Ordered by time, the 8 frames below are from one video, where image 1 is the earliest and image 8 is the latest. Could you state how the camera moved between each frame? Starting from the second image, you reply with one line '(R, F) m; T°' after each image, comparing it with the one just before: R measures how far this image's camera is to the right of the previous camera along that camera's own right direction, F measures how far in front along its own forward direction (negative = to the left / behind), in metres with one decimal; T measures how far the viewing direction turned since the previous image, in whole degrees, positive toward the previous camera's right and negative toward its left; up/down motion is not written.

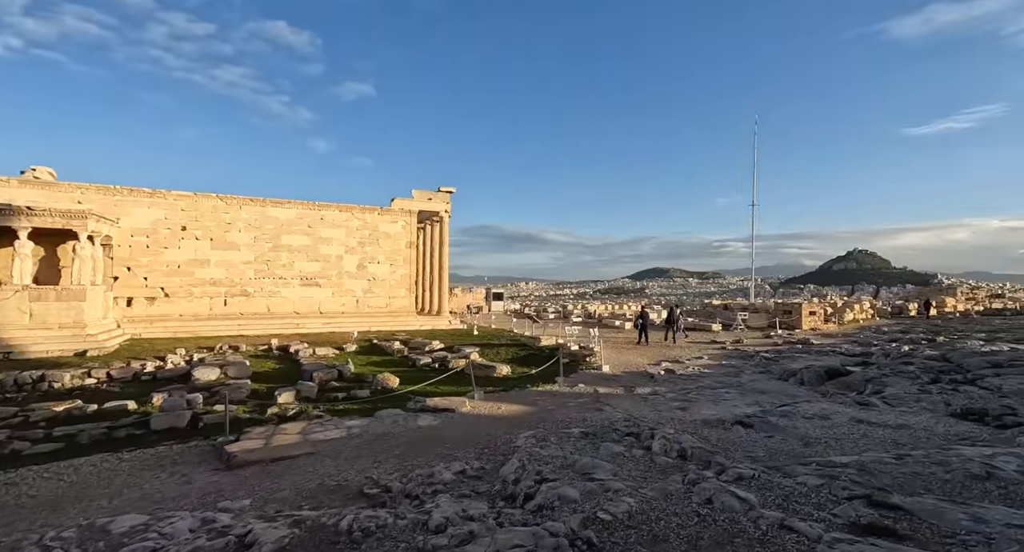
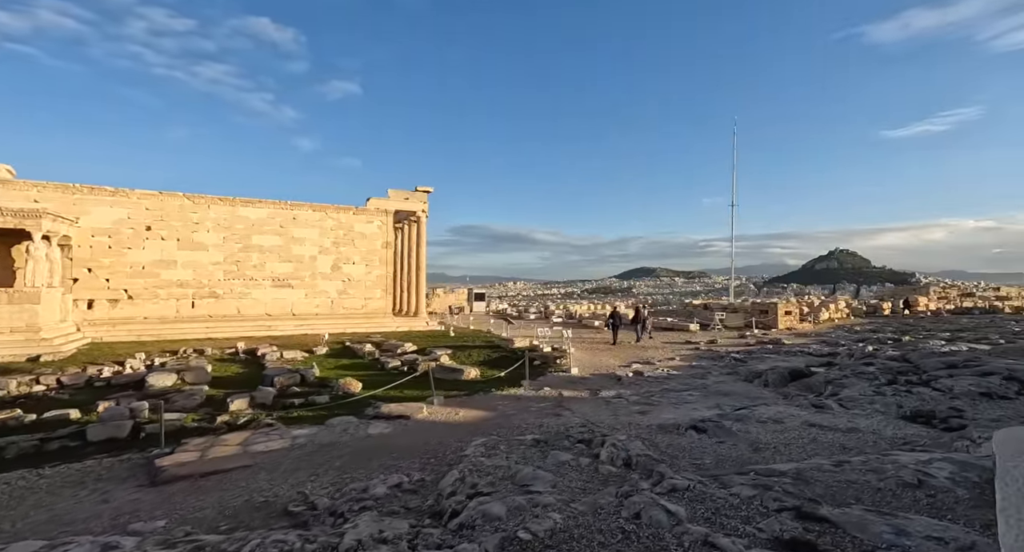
(+0.3, +0.1) m; +2°
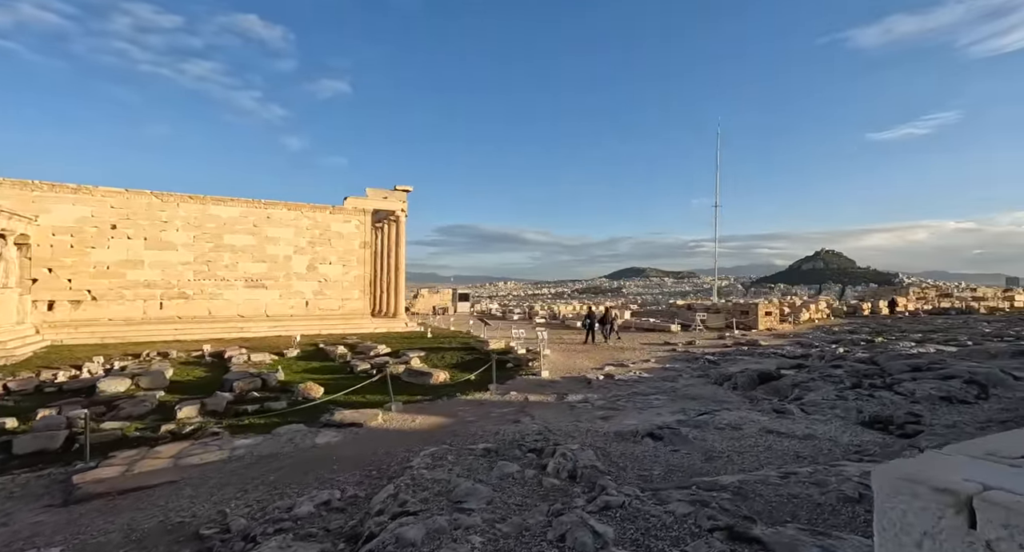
(+0.4, +0.2) m; +2°
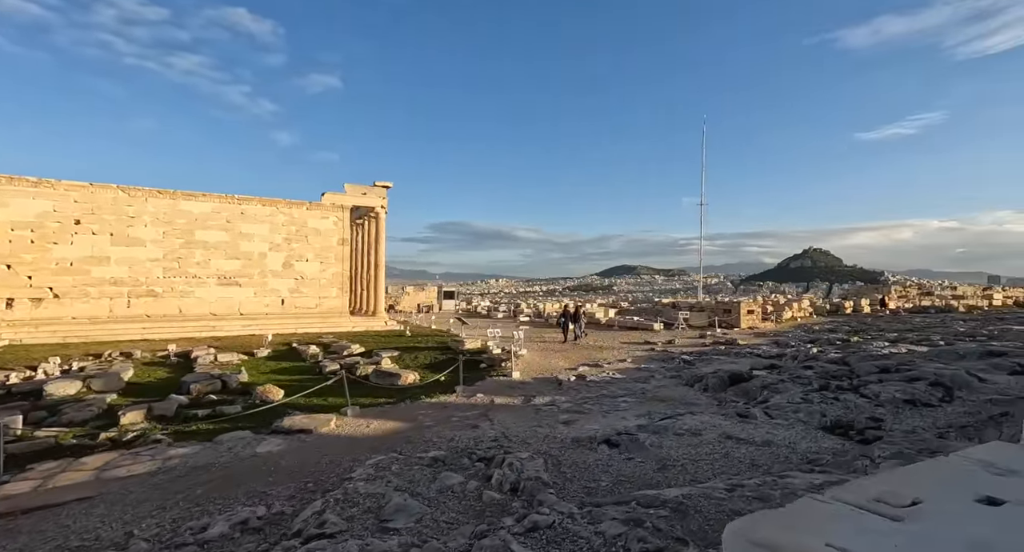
(+0.4, +0.2) m; +1°
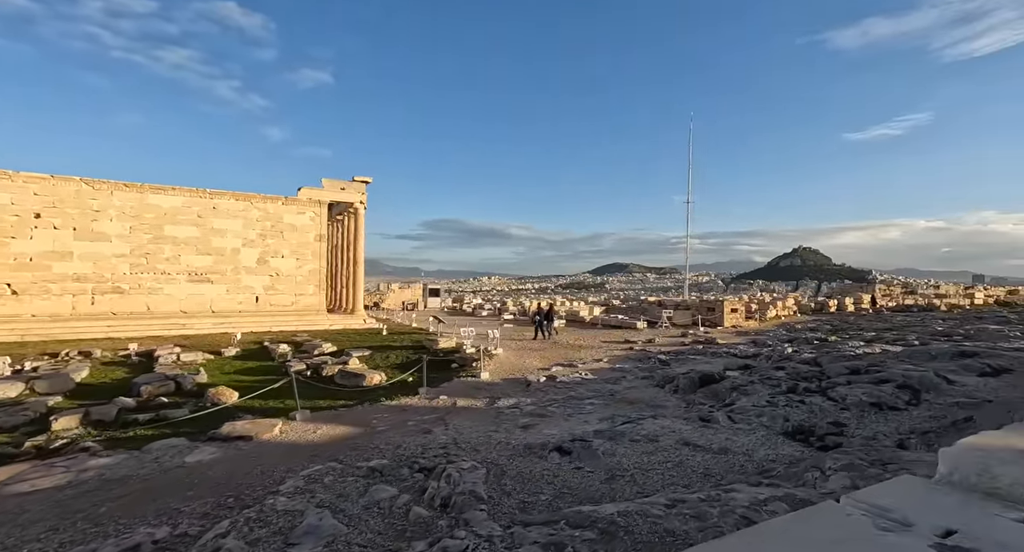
(+0.4, +0.3) m; +1°
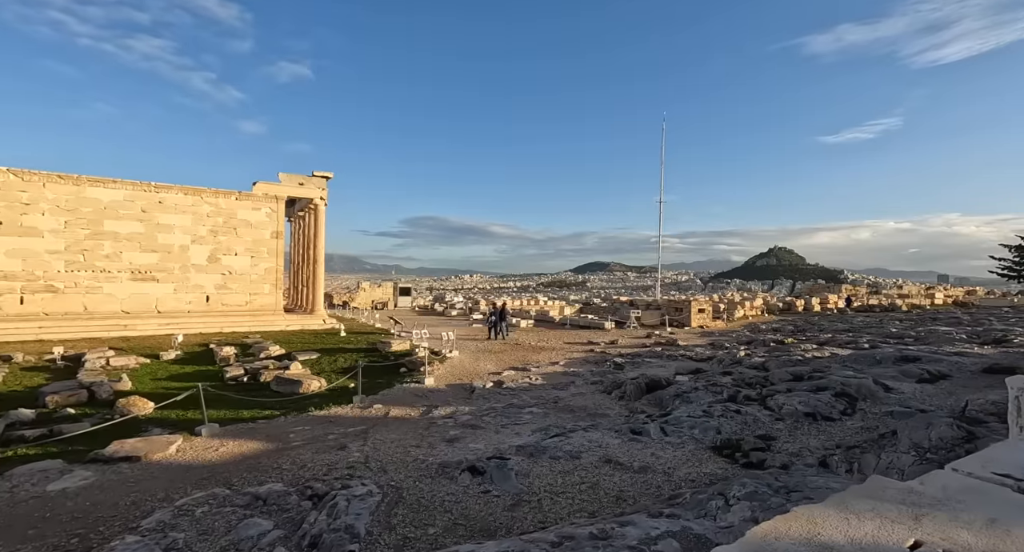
(+0.6, +0.3) m; +3°
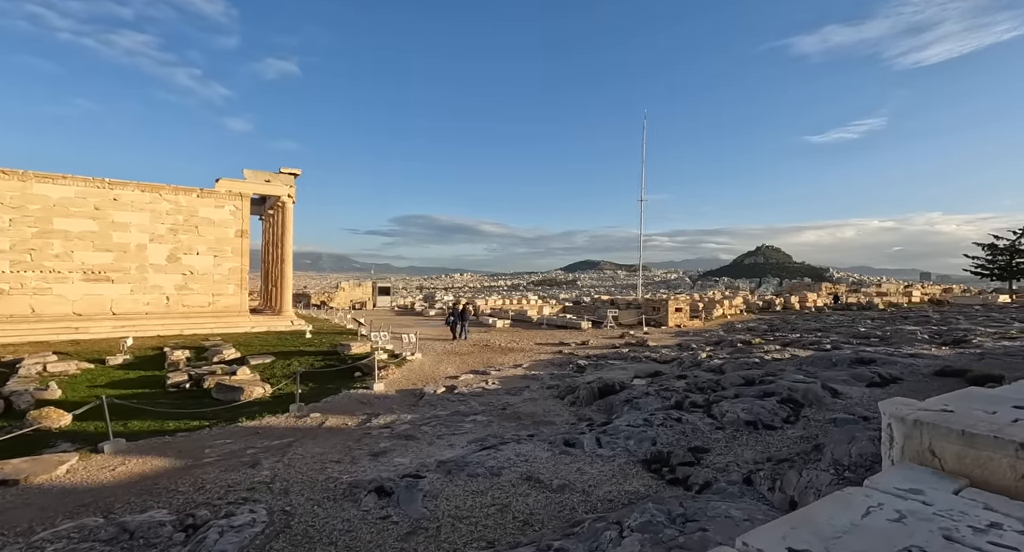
(+0.6, +0.3) m; +2°
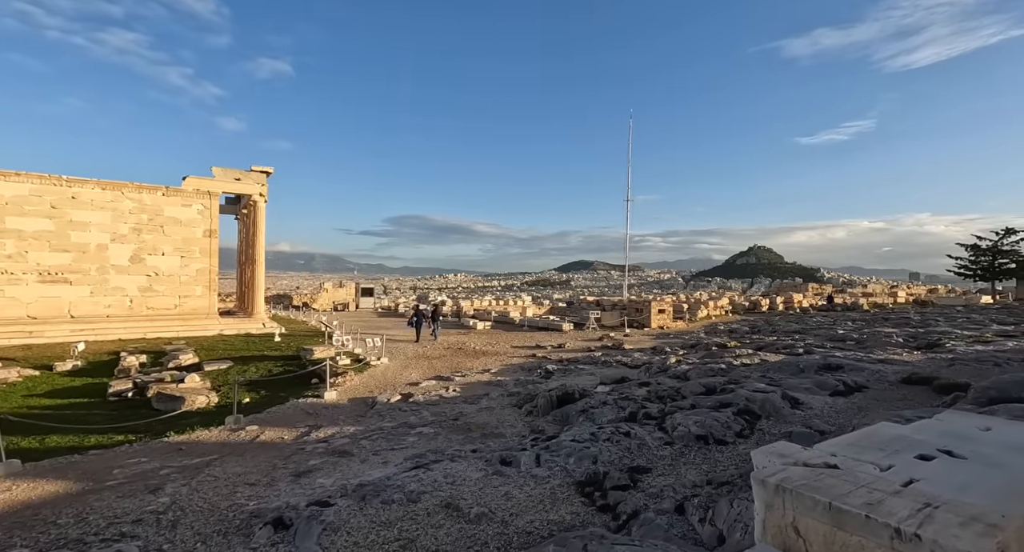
(+0.6, +0.4) m; +1°
